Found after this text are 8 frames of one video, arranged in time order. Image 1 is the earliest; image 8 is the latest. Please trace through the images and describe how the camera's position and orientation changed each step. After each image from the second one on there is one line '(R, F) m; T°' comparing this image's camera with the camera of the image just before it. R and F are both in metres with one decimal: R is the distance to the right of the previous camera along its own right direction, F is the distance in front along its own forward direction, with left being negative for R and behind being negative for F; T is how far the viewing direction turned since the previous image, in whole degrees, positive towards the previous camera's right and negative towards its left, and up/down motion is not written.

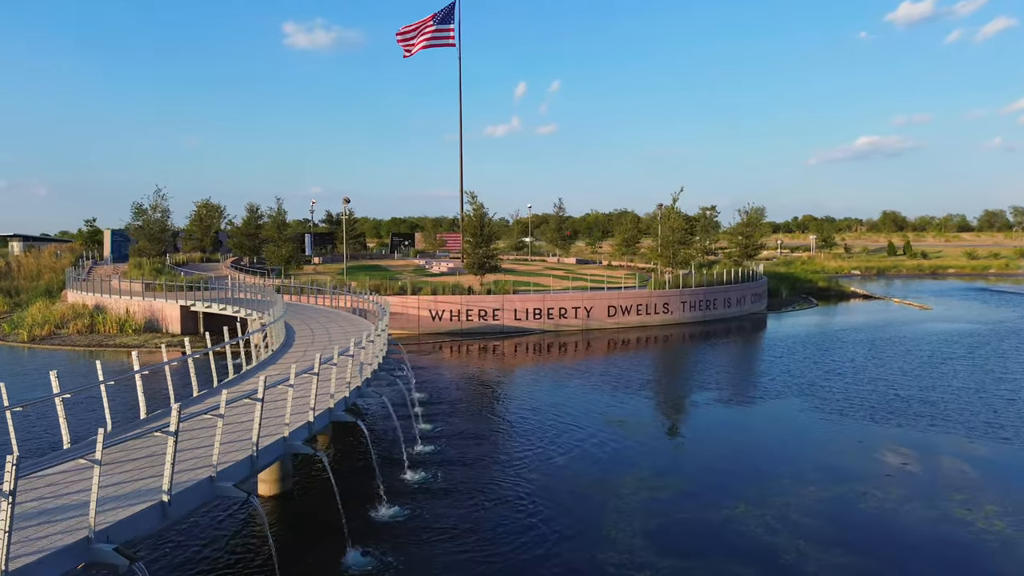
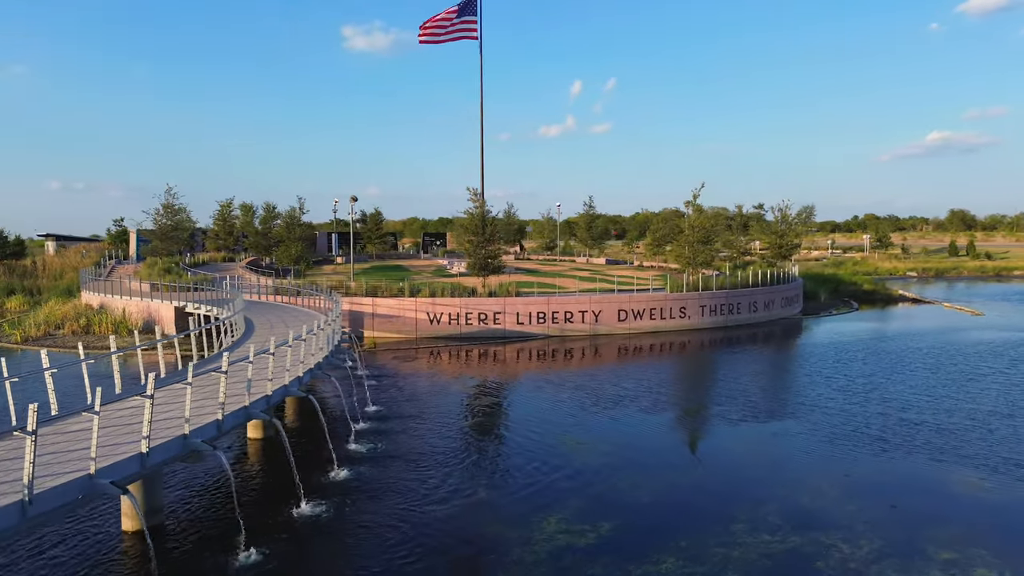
(+2.1, +1.6) m; -4°
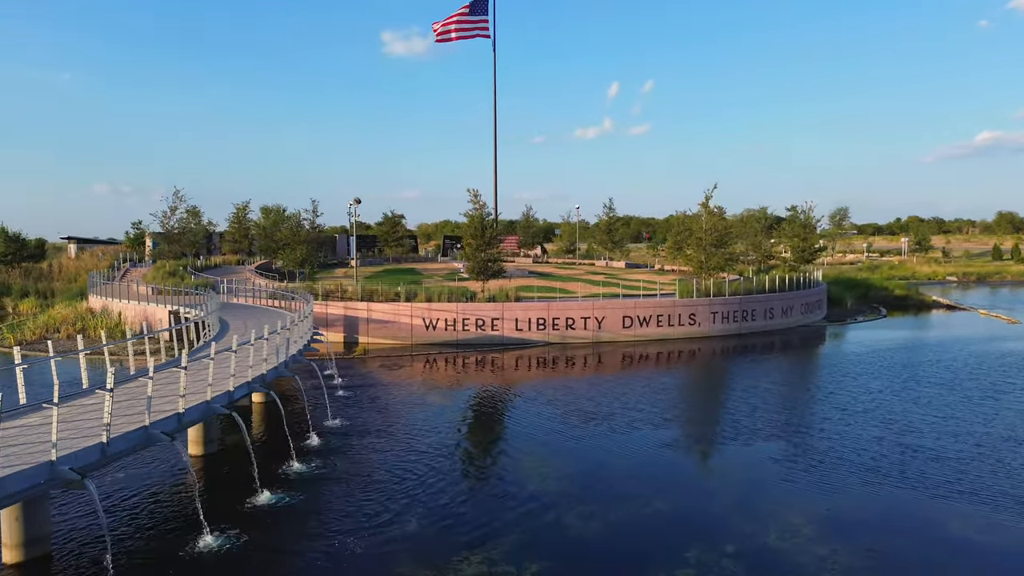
(+1.5, +1.1) m; -3°
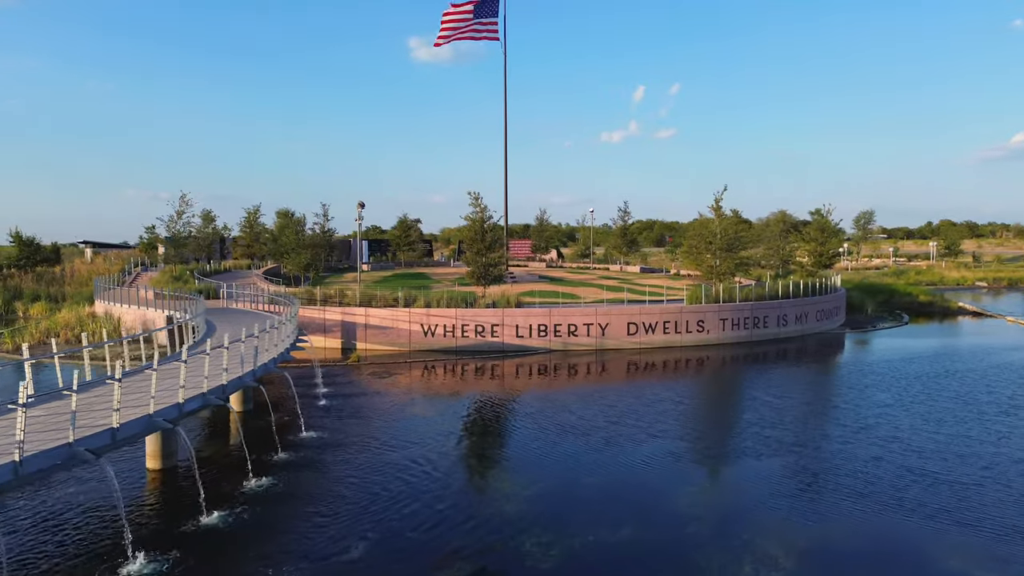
(+1.0, +0.8) m; -2°
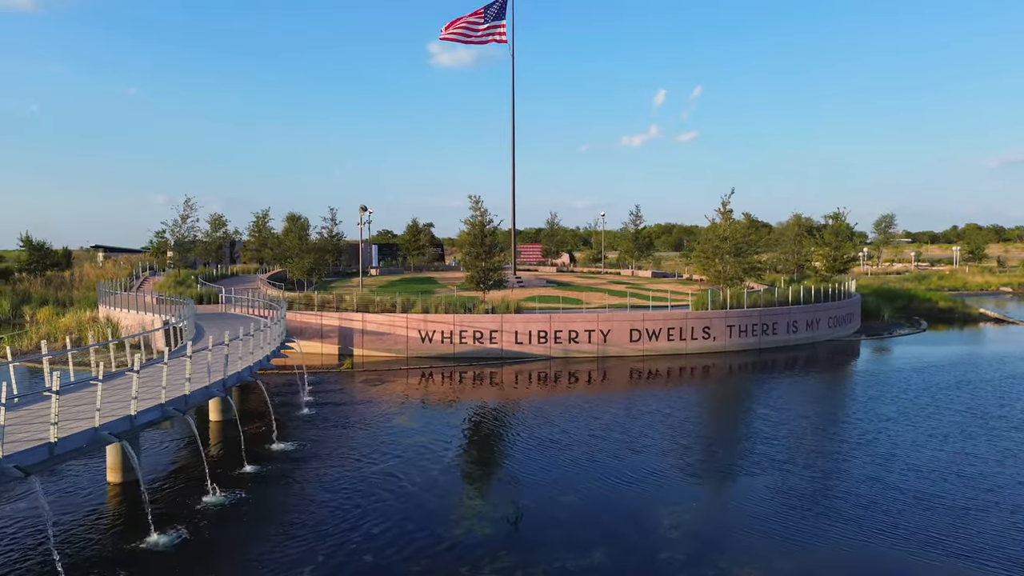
(+0.8, +0.6) m; -2°
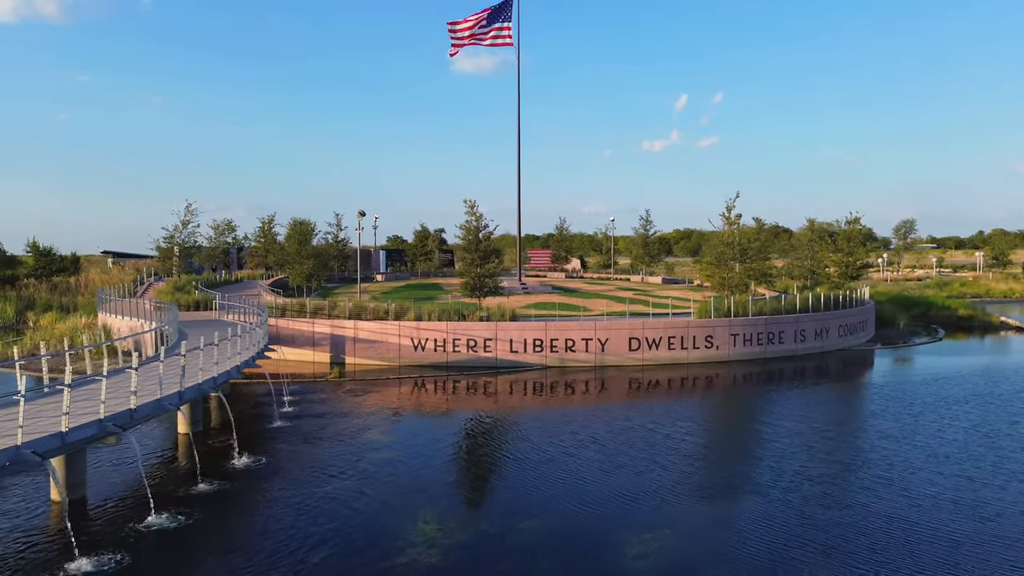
(+1.0, +0.7) m; -2°
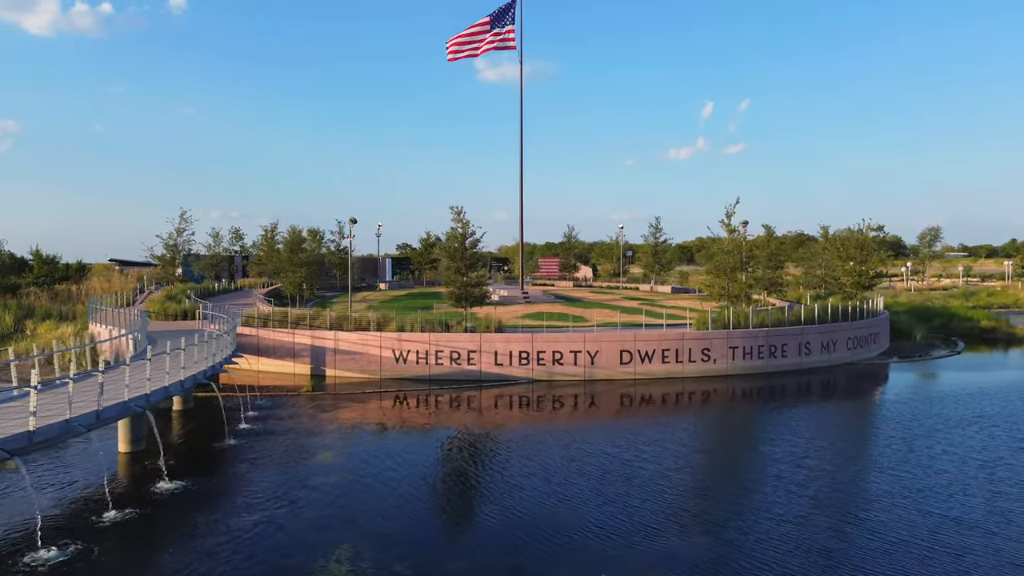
(+1.5, +1.1) m; -2°
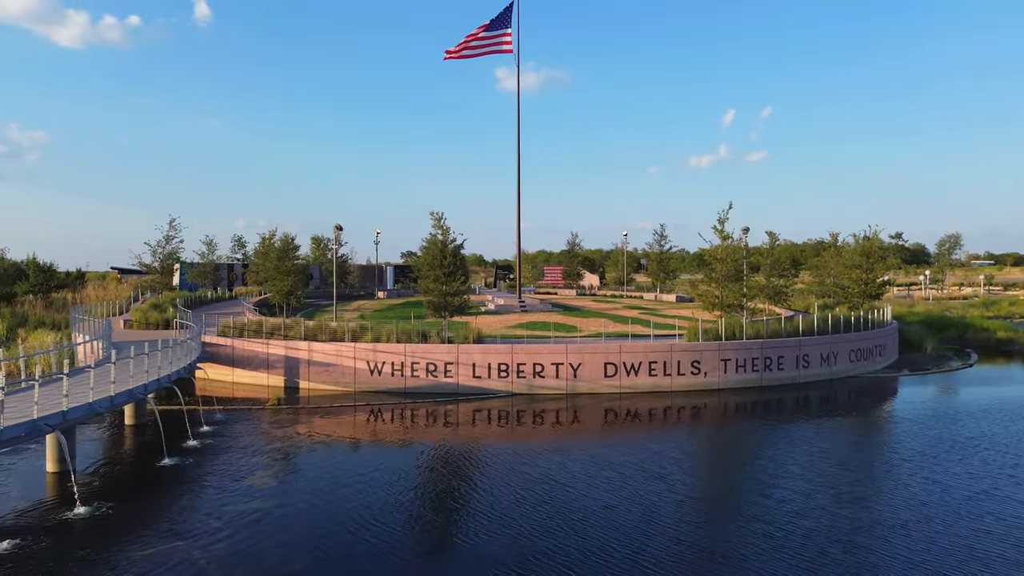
(+1.5, +1.1) m; -1°
